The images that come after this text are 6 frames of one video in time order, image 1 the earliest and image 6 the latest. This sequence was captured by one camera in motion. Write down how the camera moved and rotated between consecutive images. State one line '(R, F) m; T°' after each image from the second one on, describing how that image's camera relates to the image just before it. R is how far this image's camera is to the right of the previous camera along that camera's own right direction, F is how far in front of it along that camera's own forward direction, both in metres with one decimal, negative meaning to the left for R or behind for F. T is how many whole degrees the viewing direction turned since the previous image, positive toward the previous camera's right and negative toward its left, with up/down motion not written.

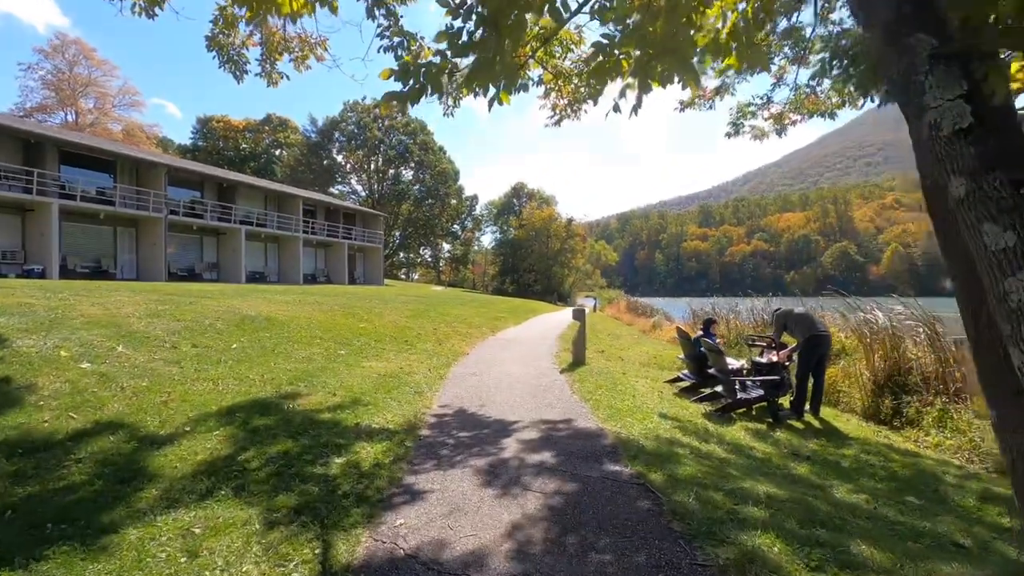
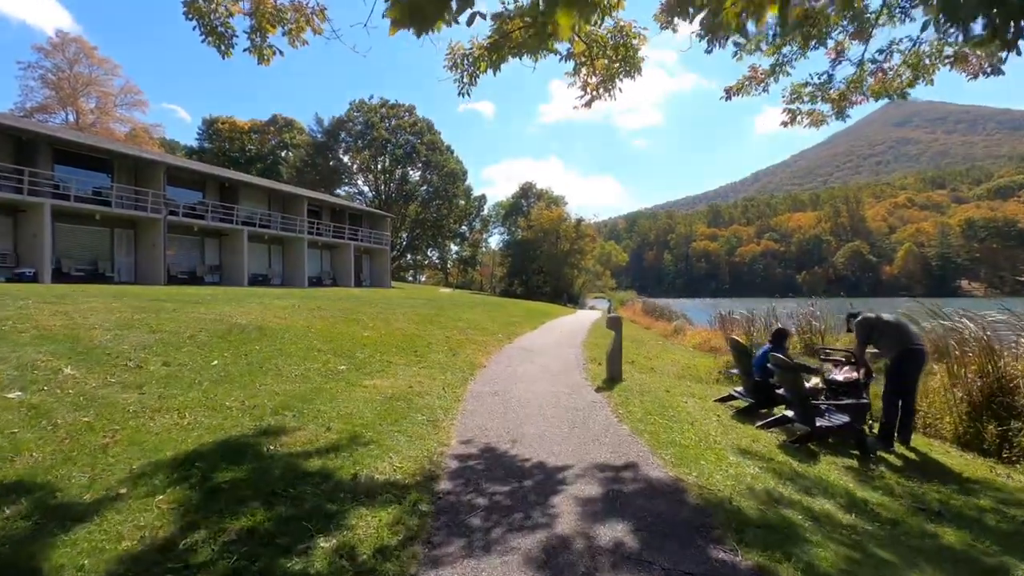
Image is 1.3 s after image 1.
(-0.3, +1.4) m; -1°
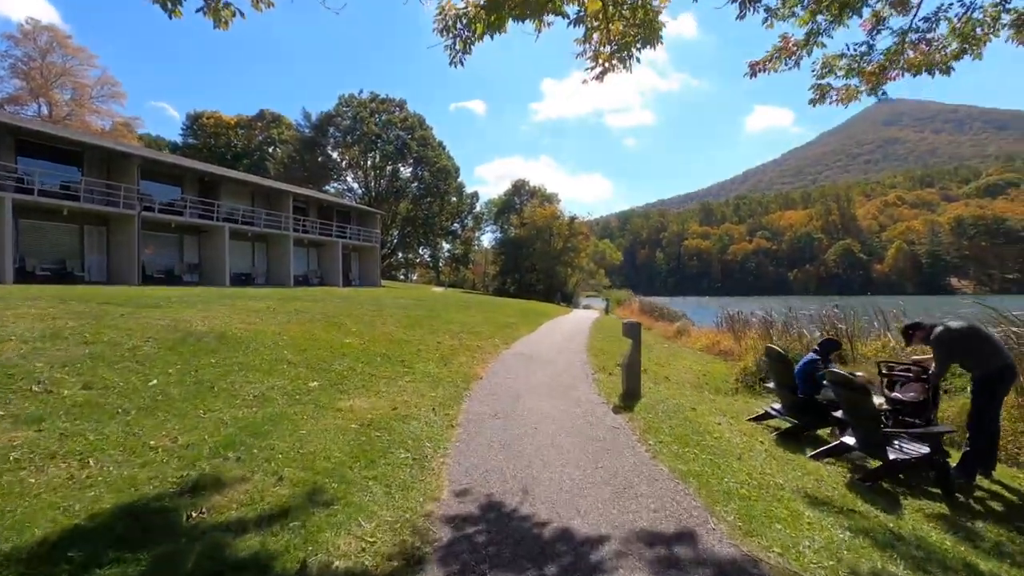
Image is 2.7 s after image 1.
(-0.1, +1.3) m; +1°
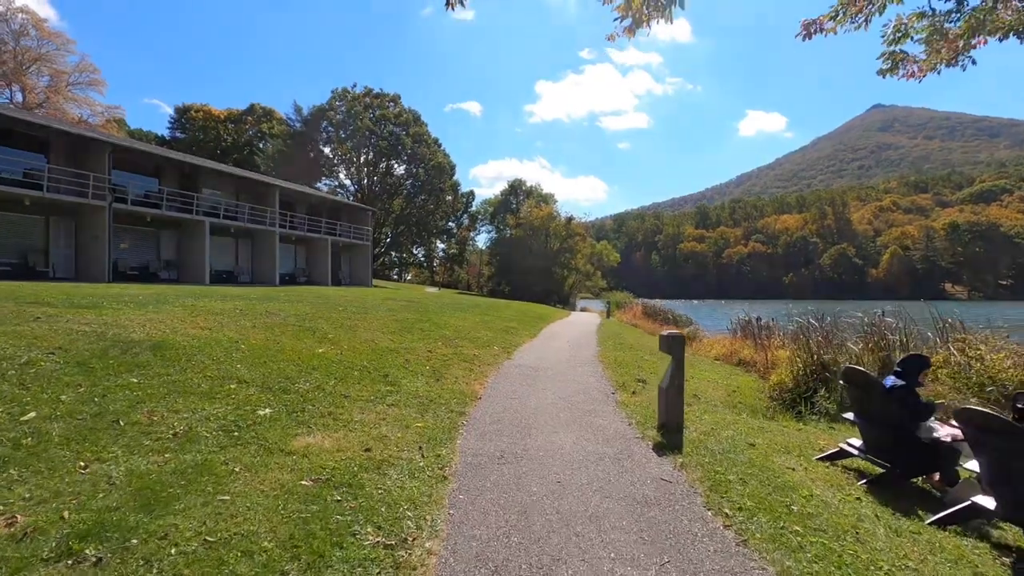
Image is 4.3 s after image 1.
(-0.2, +1.7) m; +1°
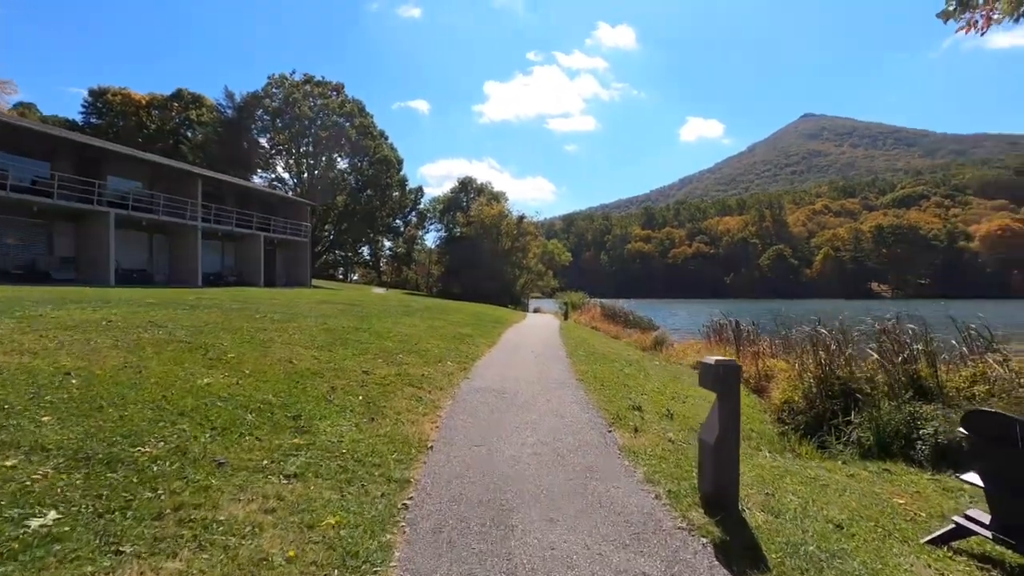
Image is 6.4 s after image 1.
(-0.2, +2.4) m; +5°
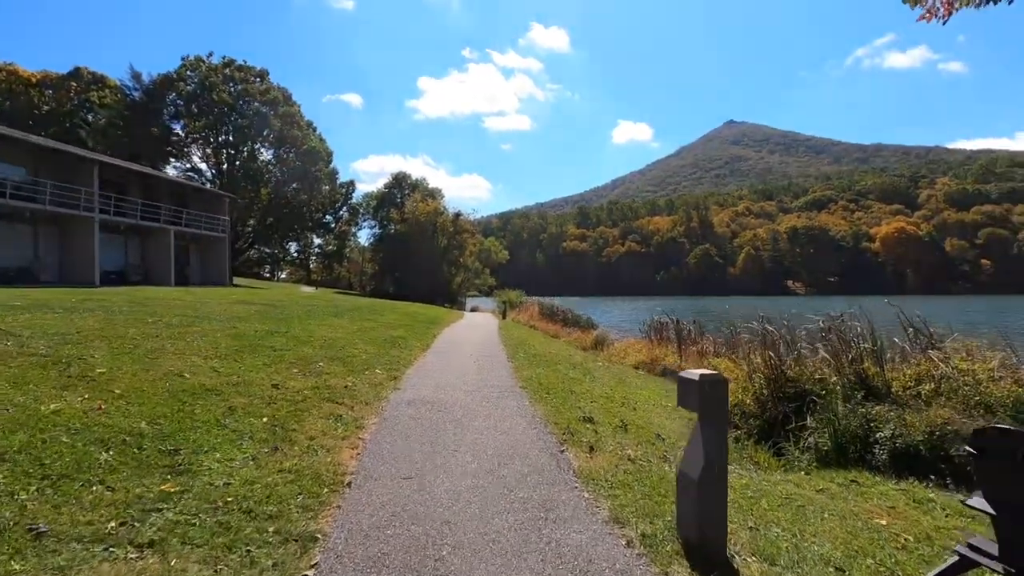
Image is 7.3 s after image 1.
(0.0, +1.0) m; +7°
